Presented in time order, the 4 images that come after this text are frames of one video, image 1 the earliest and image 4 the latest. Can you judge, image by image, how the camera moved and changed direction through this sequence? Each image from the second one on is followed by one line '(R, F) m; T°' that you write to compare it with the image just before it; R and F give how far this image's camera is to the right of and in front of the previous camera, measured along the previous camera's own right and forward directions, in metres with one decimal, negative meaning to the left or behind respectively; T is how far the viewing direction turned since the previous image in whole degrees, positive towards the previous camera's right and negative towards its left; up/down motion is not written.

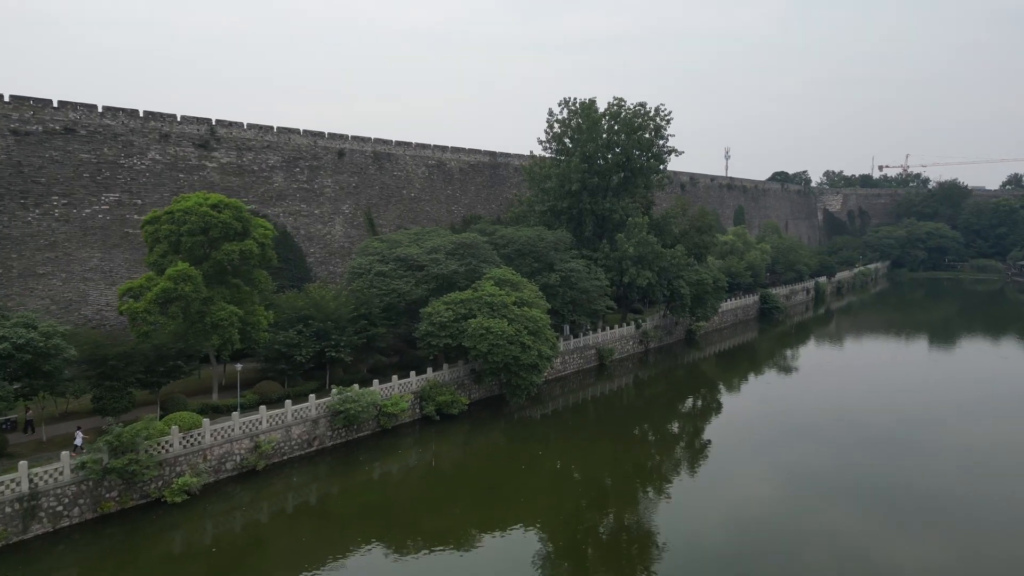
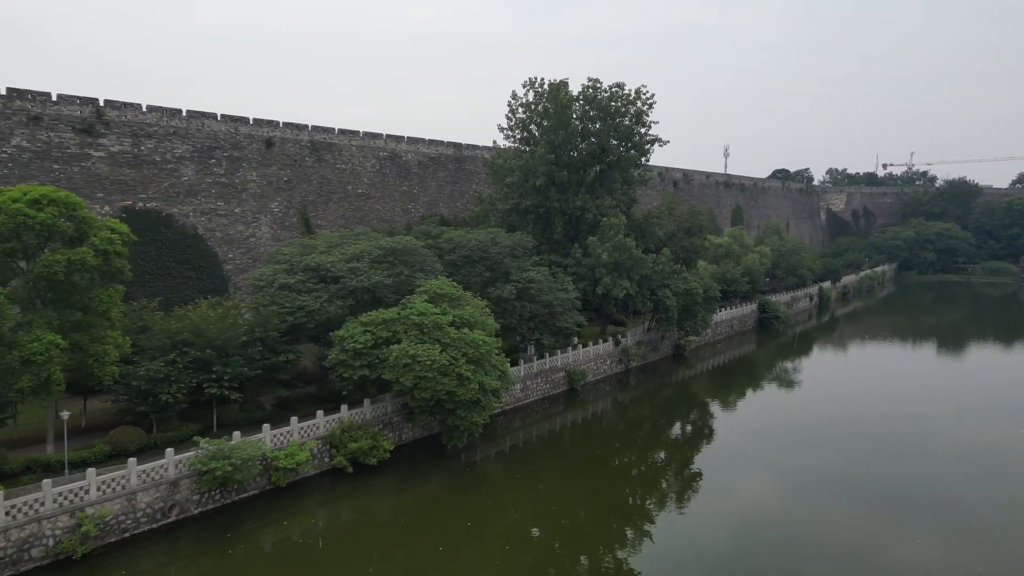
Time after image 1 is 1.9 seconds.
(+0.8, +2.3) m; 0°
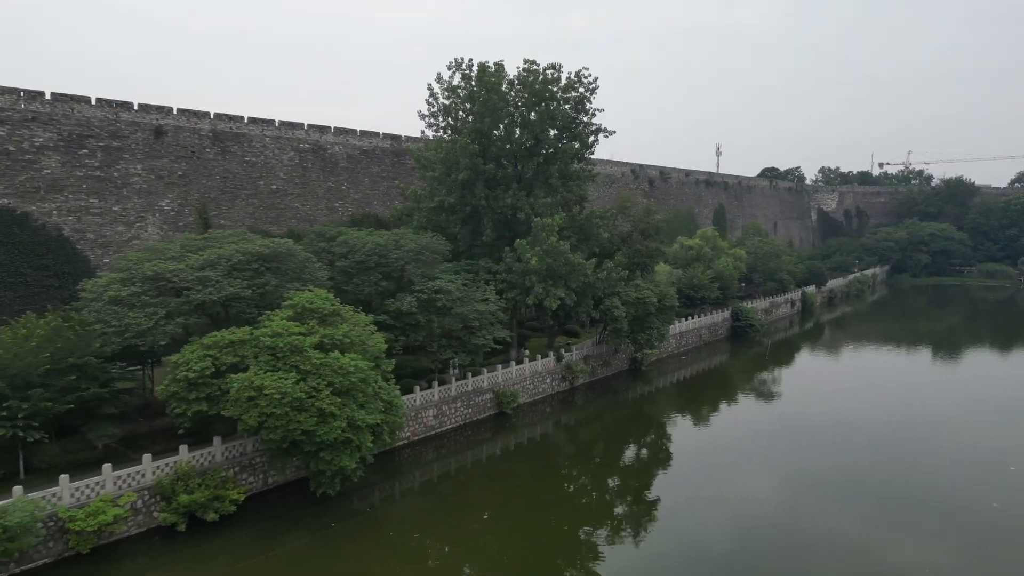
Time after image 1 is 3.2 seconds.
(+1.3, +1.7) m; 0°
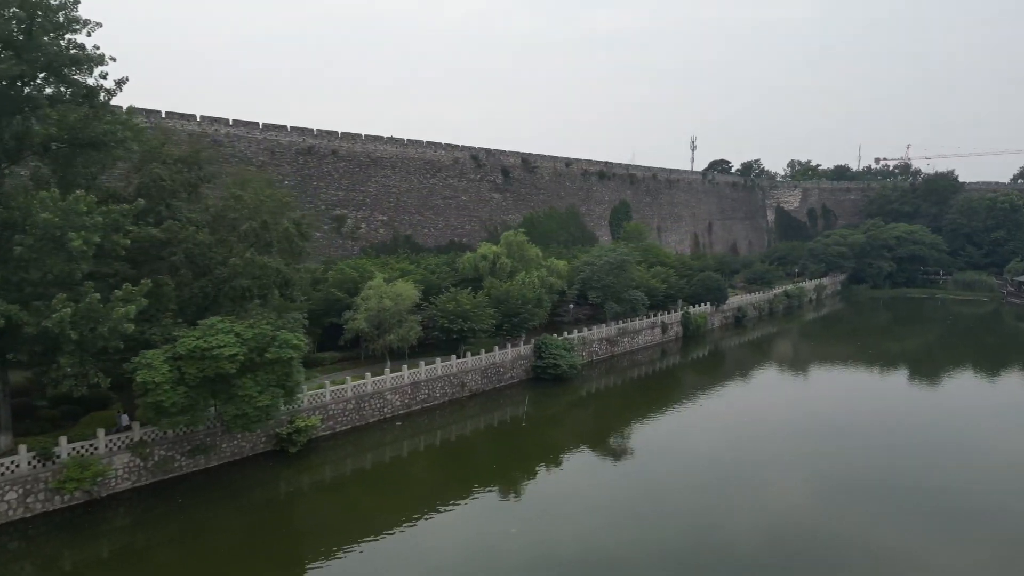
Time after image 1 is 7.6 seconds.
(+6.0, +5.8) m; -2°
